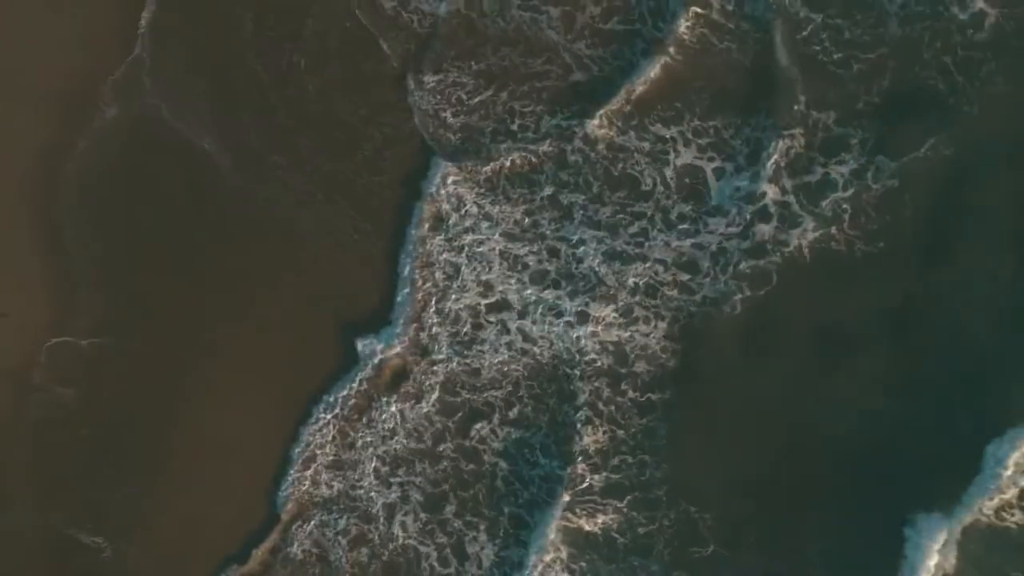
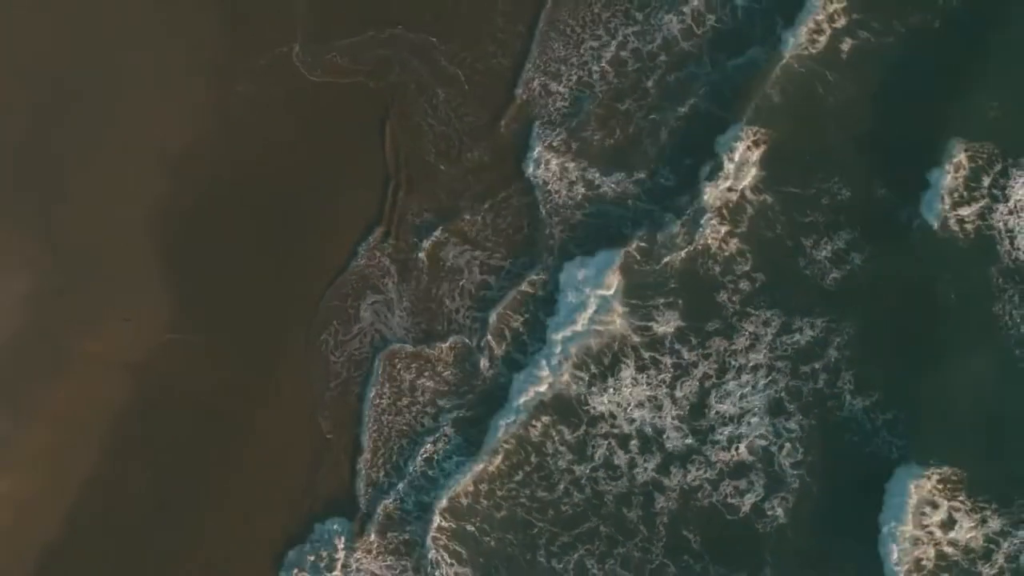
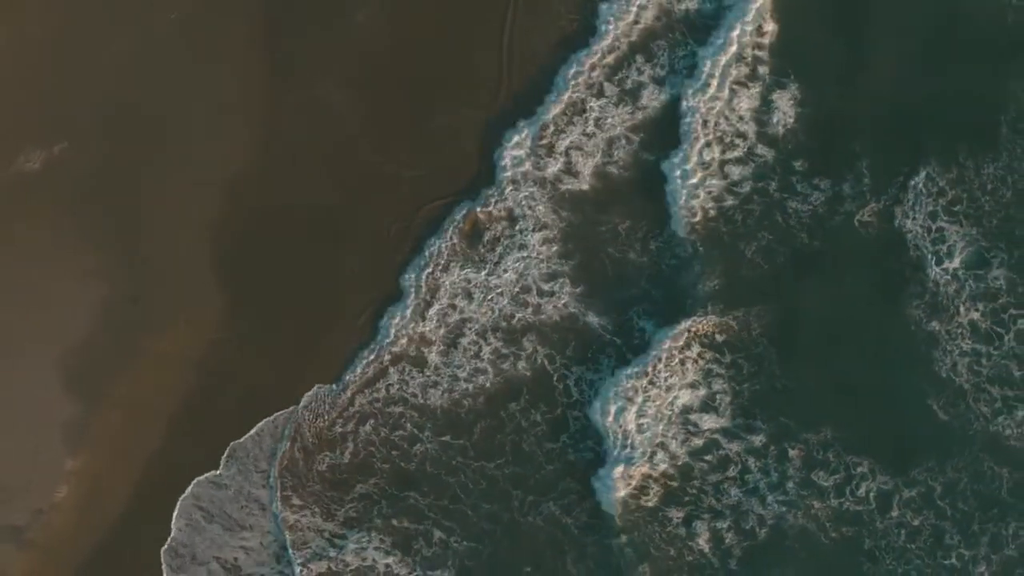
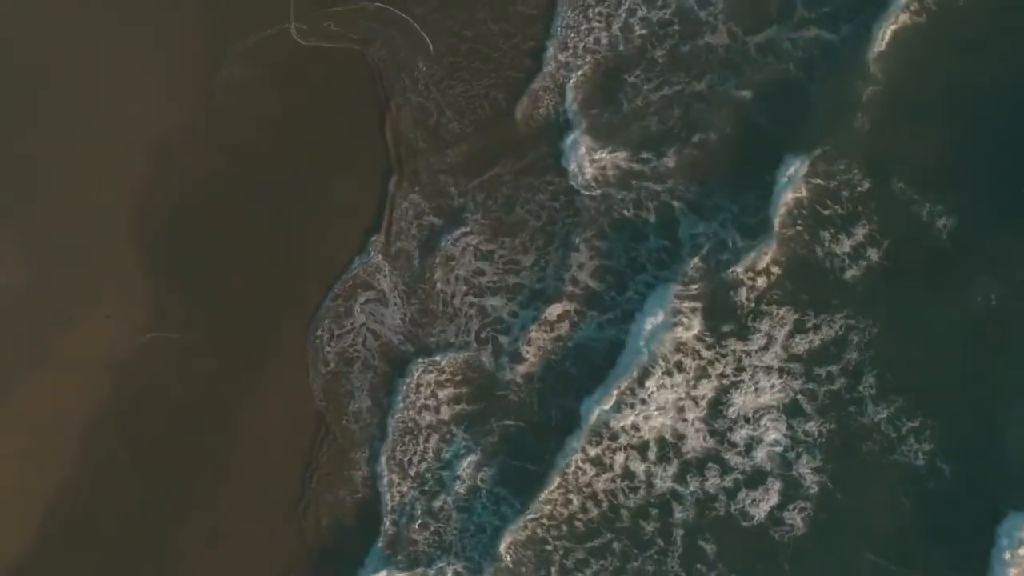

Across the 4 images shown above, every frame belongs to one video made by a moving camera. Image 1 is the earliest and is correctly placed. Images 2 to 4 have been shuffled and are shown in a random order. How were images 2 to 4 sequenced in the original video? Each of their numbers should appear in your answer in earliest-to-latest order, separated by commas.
4, 2, 3
